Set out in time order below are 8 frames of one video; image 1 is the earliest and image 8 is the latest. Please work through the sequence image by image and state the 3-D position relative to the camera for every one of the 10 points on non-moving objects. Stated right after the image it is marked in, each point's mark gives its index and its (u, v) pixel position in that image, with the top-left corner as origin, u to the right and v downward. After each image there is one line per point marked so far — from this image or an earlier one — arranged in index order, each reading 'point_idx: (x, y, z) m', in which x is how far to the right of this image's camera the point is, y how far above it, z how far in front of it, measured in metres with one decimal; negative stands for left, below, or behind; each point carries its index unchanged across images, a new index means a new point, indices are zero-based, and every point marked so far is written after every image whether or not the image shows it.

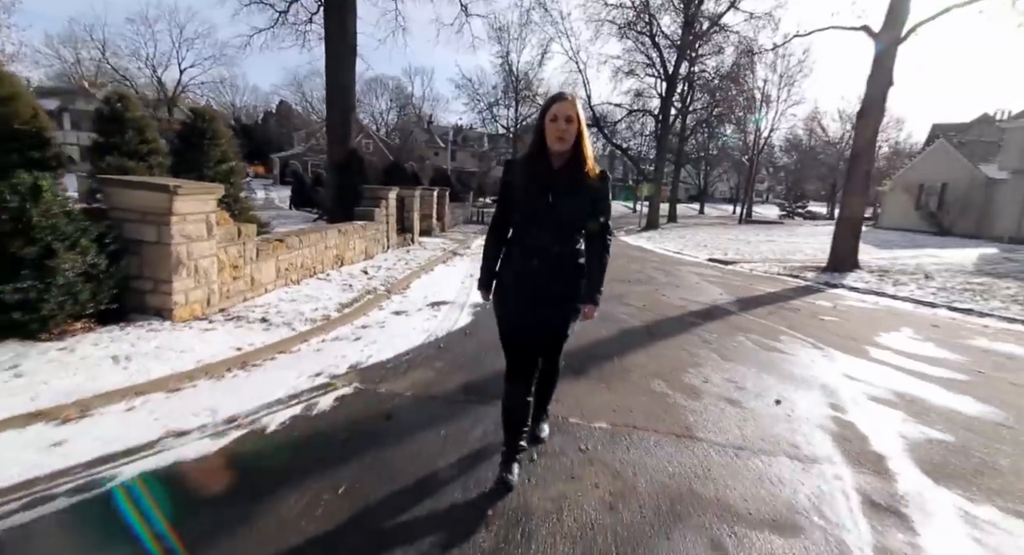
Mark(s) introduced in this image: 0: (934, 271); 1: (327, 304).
0: (+11.7, +0.2, +13.4) m
1: (-2.2, -0.3, +5.9) m
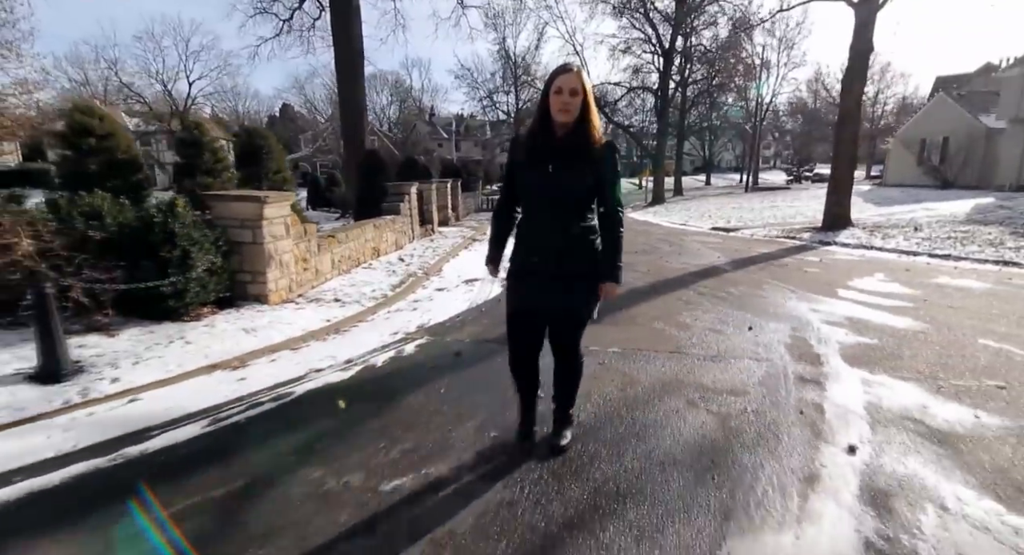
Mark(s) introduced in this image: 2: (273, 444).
0: (+12.1, +1.6, +14.2) m
1: (-1.9, -0.1, +7.1) m
2: (-1.4, -0.9, +2.8) m
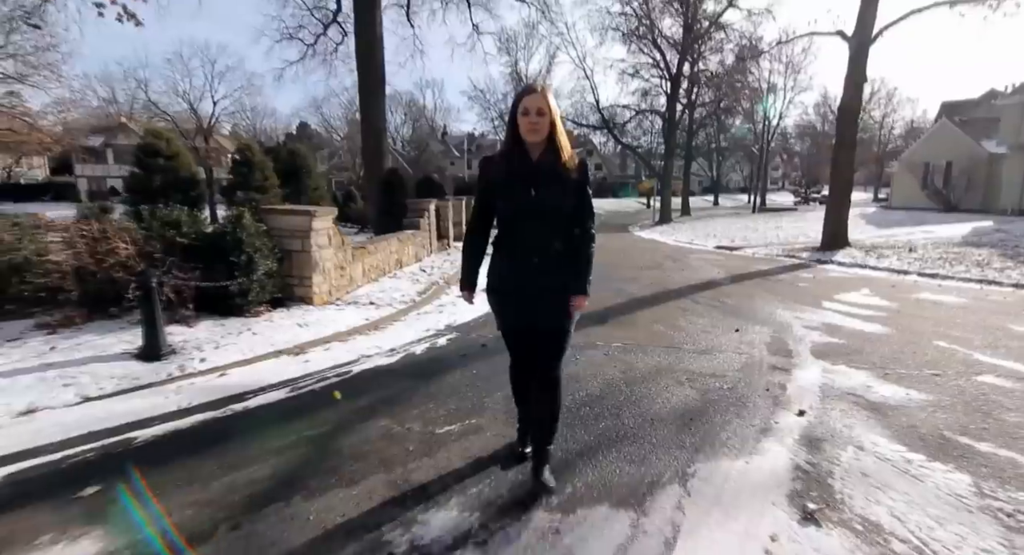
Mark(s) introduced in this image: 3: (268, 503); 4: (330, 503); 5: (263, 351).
0: (+12.4, +1.0, +14.8) m
1: (-1.7, -0.2, +7.9) m
2: (-1.2, -0.9, +3.5) m
3: (-1.1, -1.1, +2.3) m
4: (-0.8, -1.1, +2.3) m
5: (-2.4, -0.7, +4.7) m
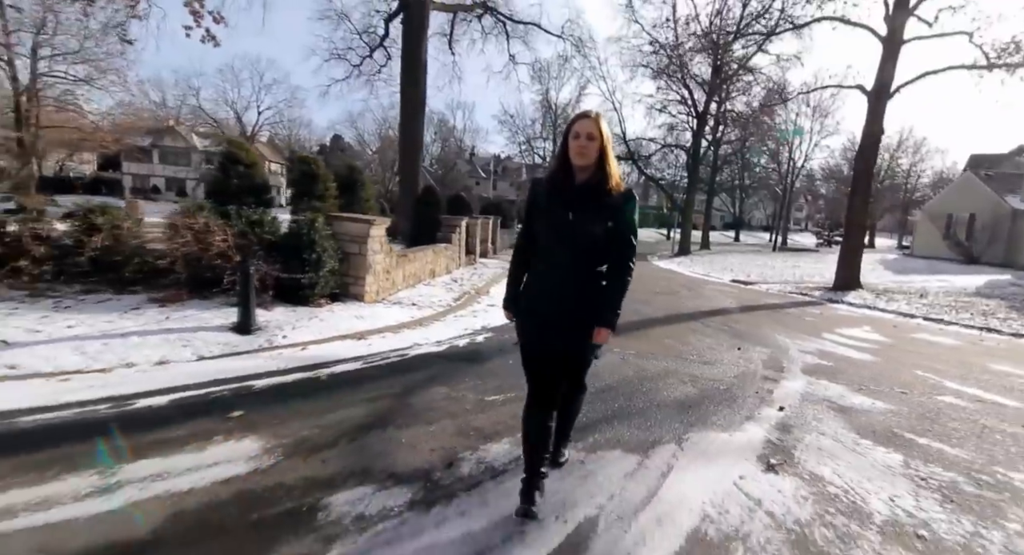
0: (+13.2, -0.4, +15.3) m
1: (-1.2, -0.4, +8.7) m
2: (-0.9, -0.9, +4.3) m
3: (-0.9, -1.0, +3.1) m
4: (-0.6, -1.0, +3.1) m
5: (-2.1, -0.6, +5.6) m
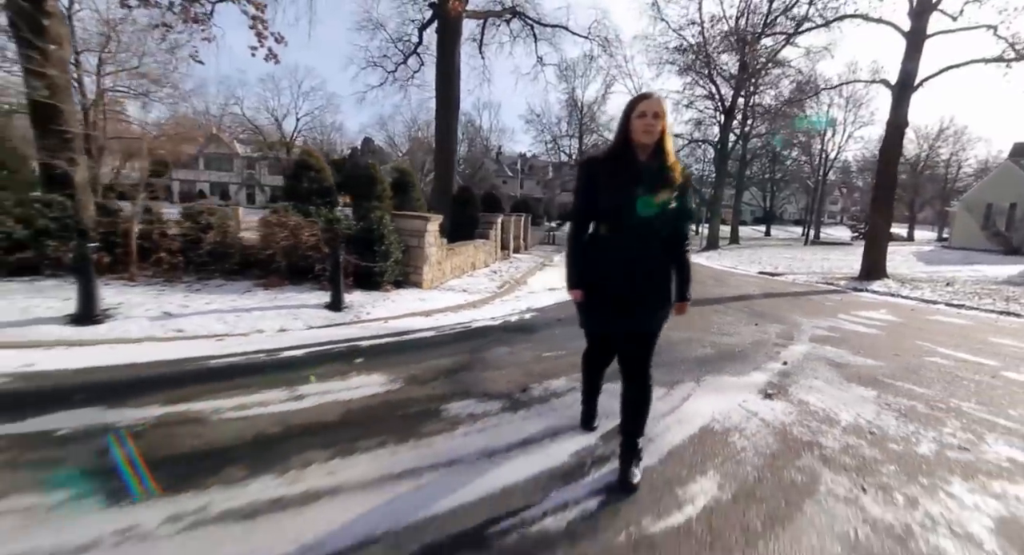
0: (+14.3, -0.1, +15.5) m
1: (-0.5, -0.2, +9.7) m
2: (-0.4, -0.7, +5.3) m
3: (-0.4, -0.8, +4.1) m
4: (-0.1, -0.8, +4.1) m
5: (-1.5, -0.5, +6.6) m
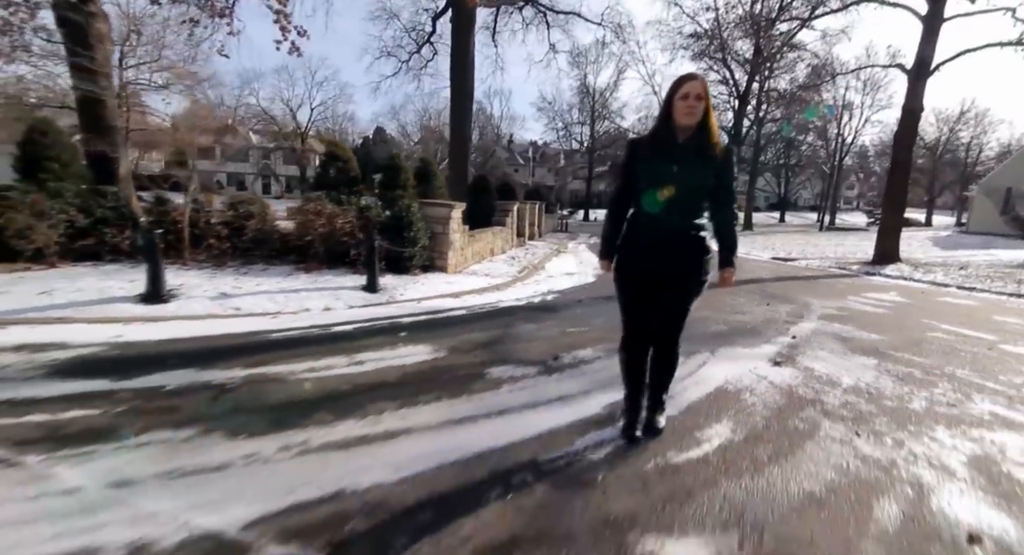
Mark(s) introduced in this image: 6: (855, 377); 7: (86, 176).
0: (+14.8, +0.4, +15.6) m
1: (0.0, +0.1, +10.1) m
2: (-0.1, -0.5, +5.7) m
3: (-0.2, -0.6, +4.6) m
4: (+0.1, -0.6, +4.5) m
5: (-1.1, -0.2, +7.1) m
6: (+2.7, -0.8, +3.8) m
7: (-7.4, +1.8, +8.4) m
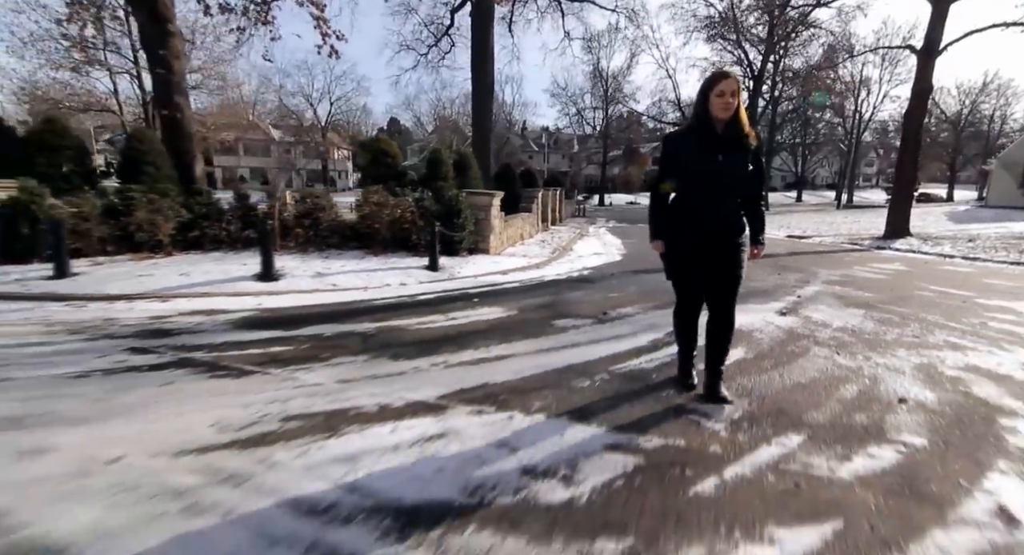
0: (+15.7, +1.4, +16.2) m
1: (+0.7, +0.6, +11.2) m
2: (+0.5, -0.2, +6.8) m
3: (+0.5, -0.3, +5.6) m
4: (+0.8, -0.3, +5.6) m
5: (-0.5, +0.1, +8.2) m
6: (+3.3, -0.4, +4.8) m
7: (-6.7, +2.0, +9.6) m
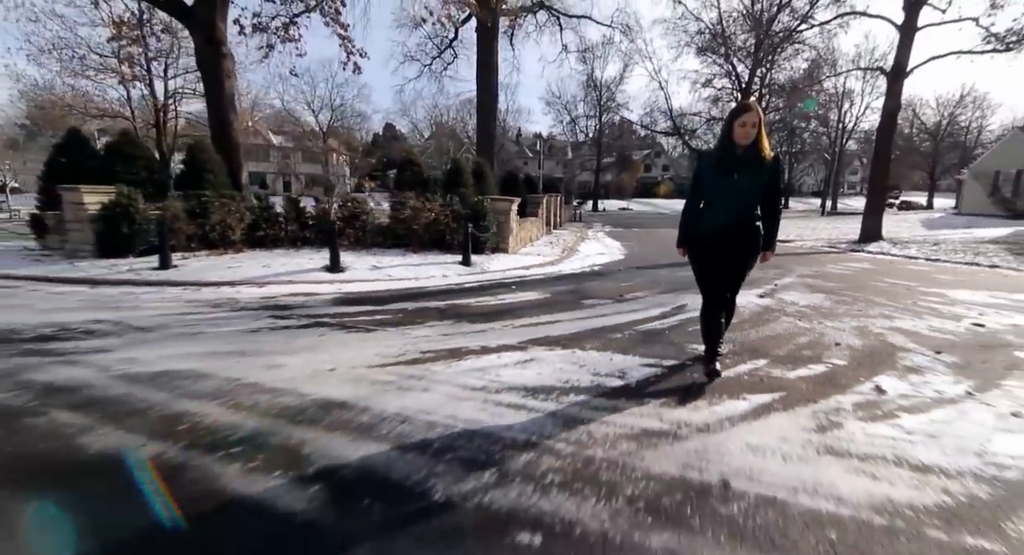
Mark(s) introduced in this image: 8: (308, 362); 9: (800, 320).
0: (+16.0, +1.3, +17.8) m
1: (+1.1, +0.6, +12.5) m
2: (+1.0, 0.0, +8.1) m
3: (+0.9, -0.2, +6.9) m
4: (+1.2, -0.2, +6.9) m
5: (0.0, +0.2, +9.5) m
6: (+3.7, -0.3, +6.2) m
7: (-6.3, +2.1, +10.8) m
8: (-1.5, -0.6, +3.7) m
9: (+3.0, -0.5, +5.1) m
